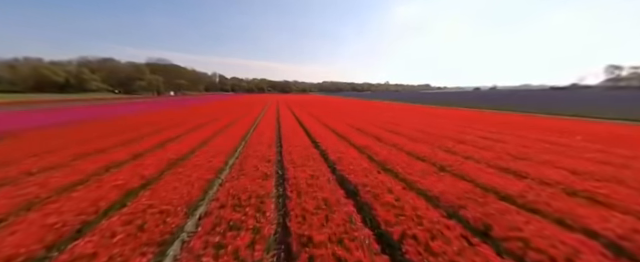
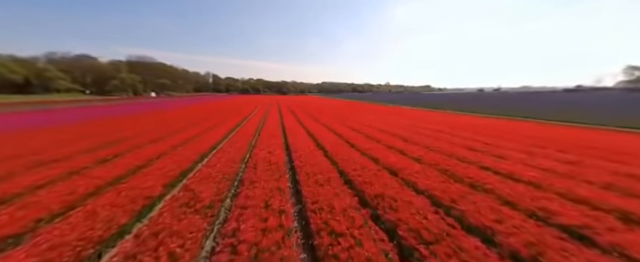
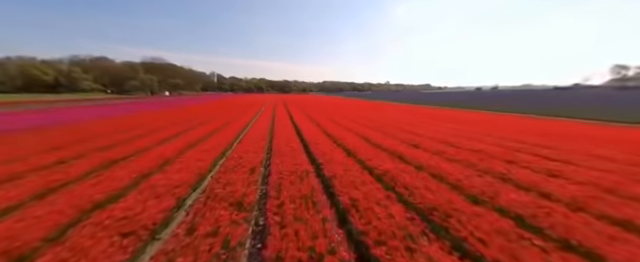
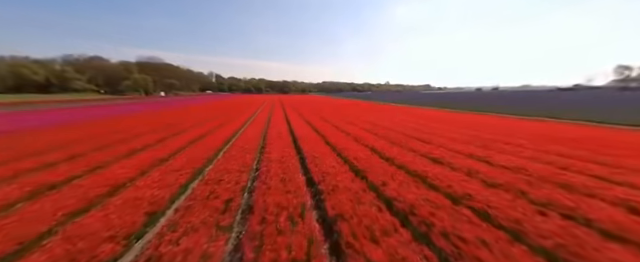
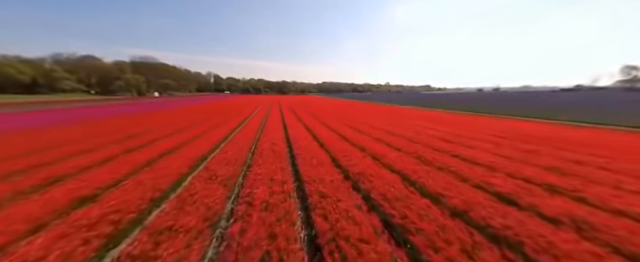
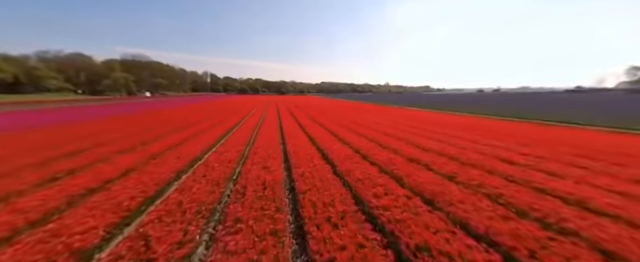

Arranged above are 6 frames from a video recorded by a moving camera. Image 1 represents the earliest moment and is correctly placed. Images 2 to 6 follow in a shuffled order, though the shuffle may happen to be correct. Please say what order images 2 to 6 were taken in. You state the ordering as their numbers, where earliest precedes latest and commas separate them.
3, 4, 5, 2, 6
